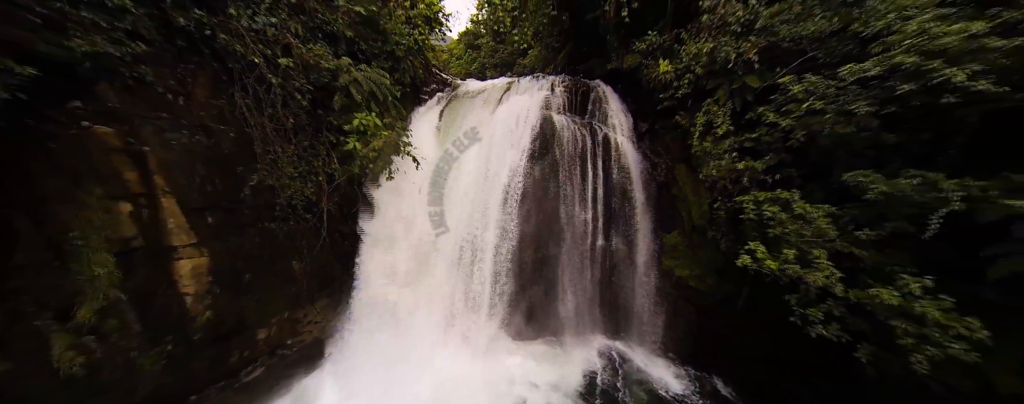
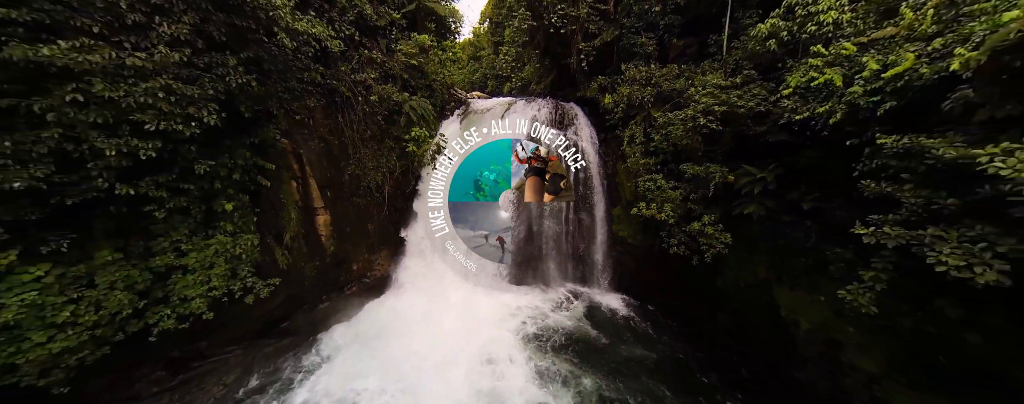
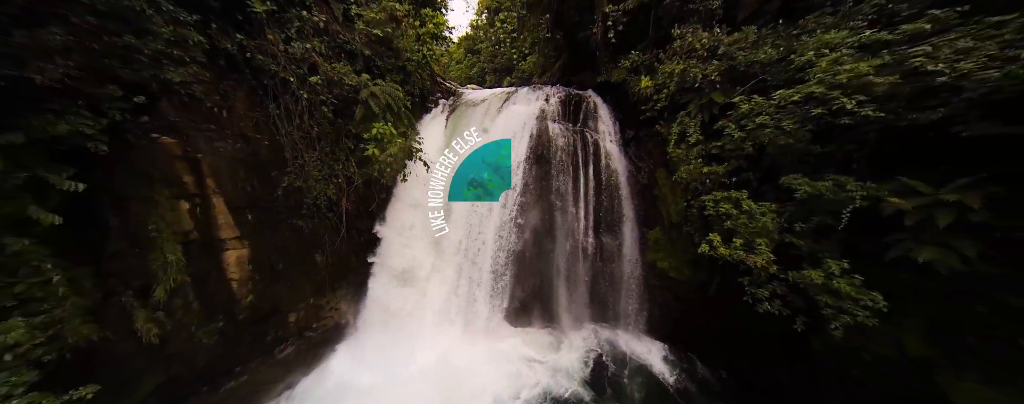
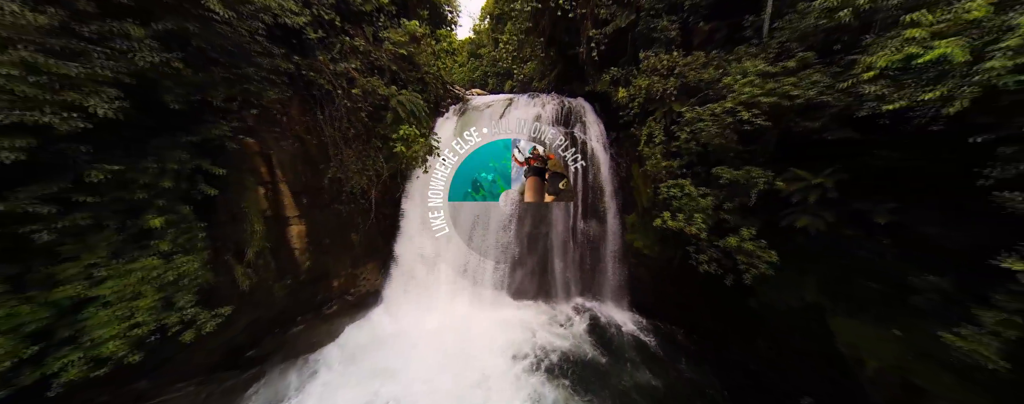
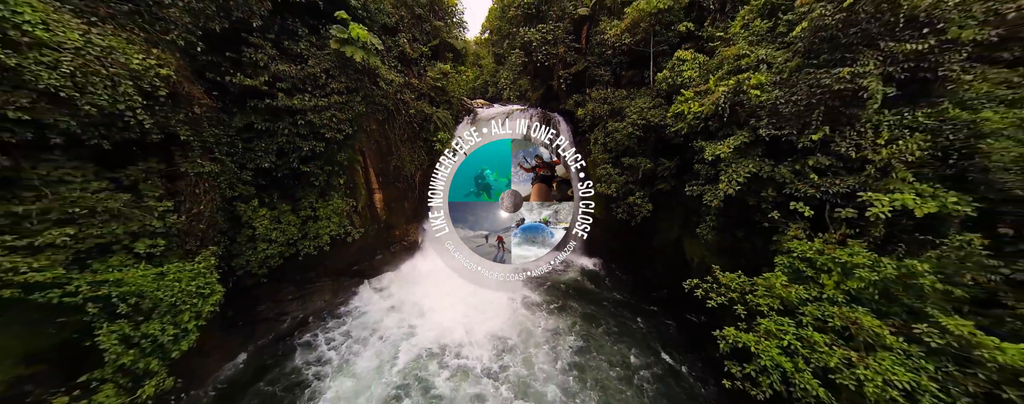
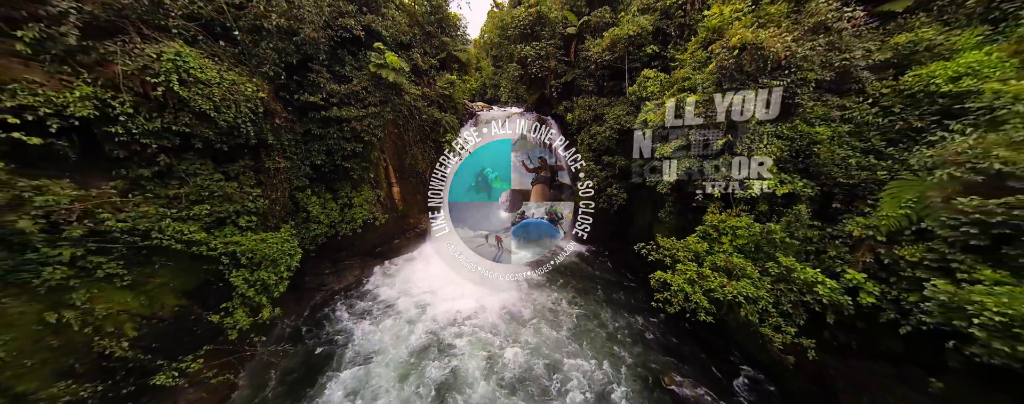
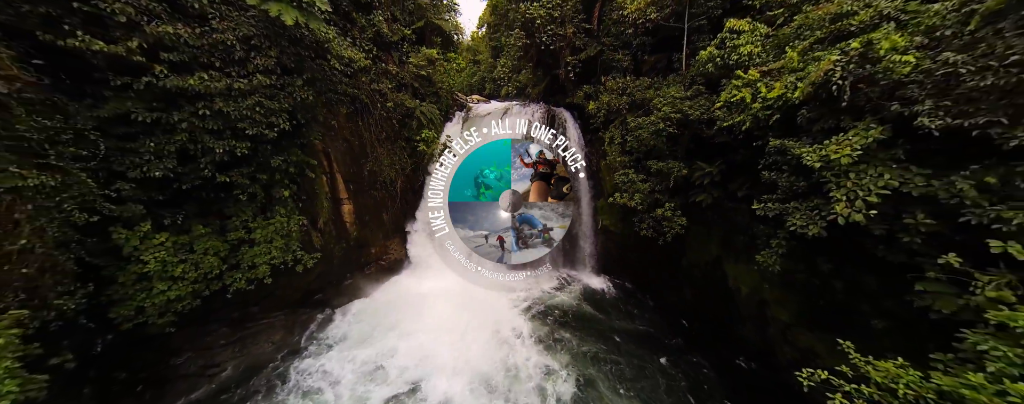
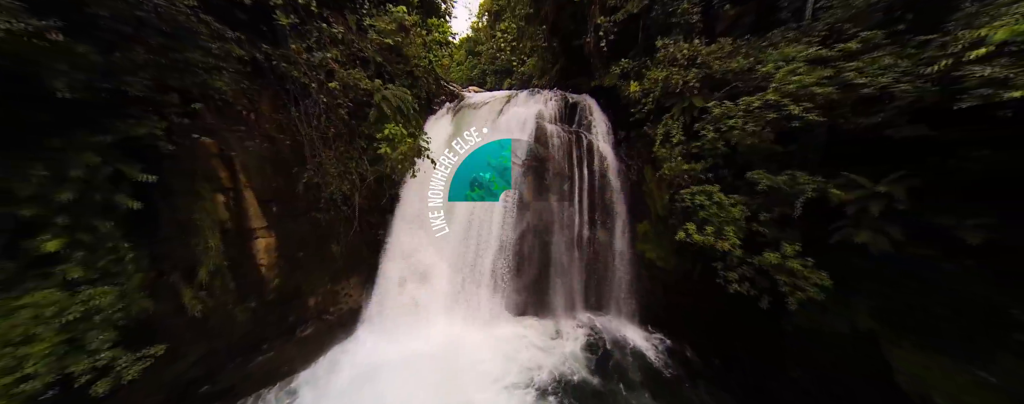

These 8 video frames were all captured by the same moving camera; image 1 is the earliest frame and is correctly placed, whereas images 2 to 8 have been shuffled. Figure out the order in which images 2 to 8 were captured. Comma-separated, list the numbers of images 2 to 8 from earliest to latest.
3, 8, 4, 2, 7, 5, 6
